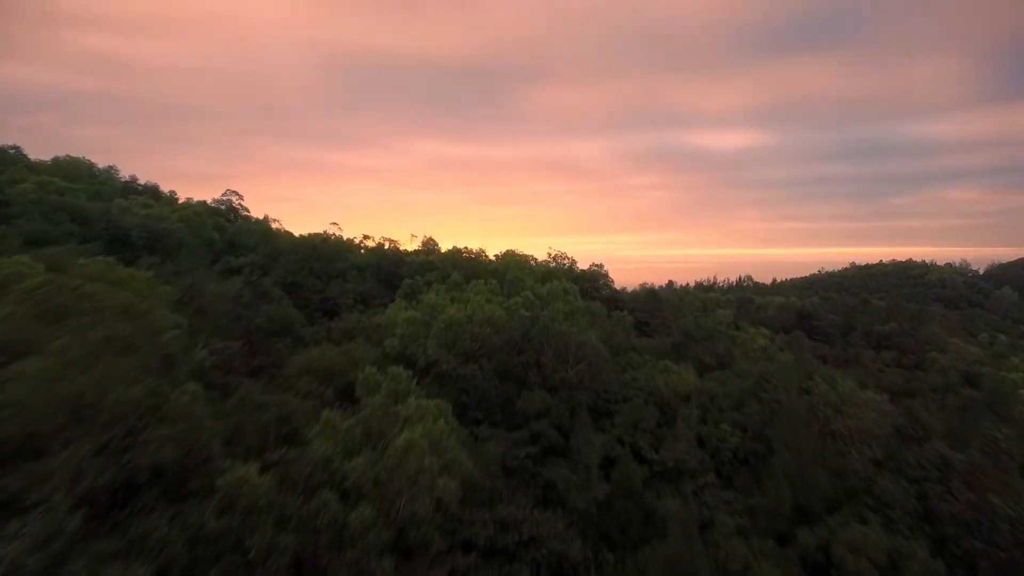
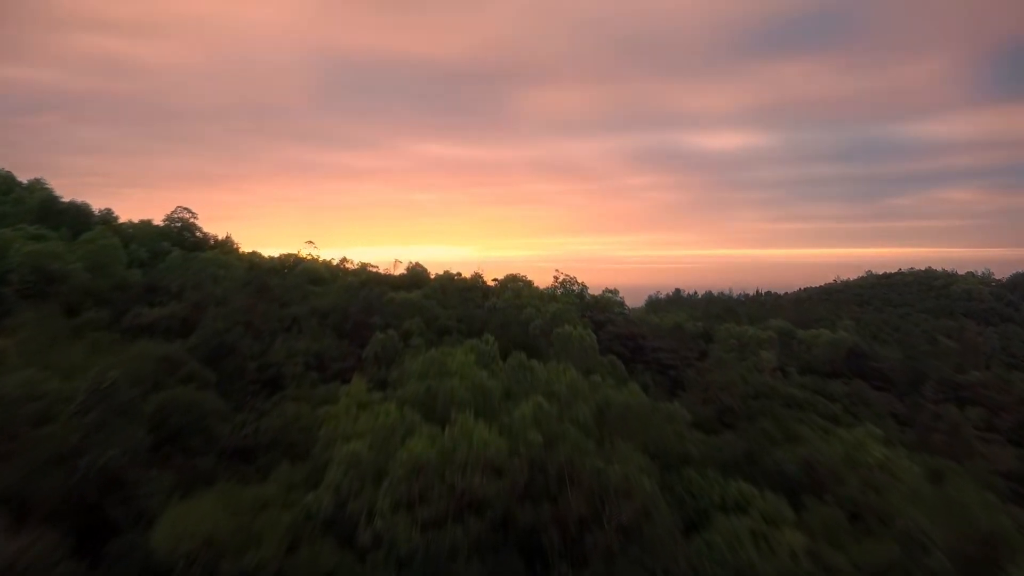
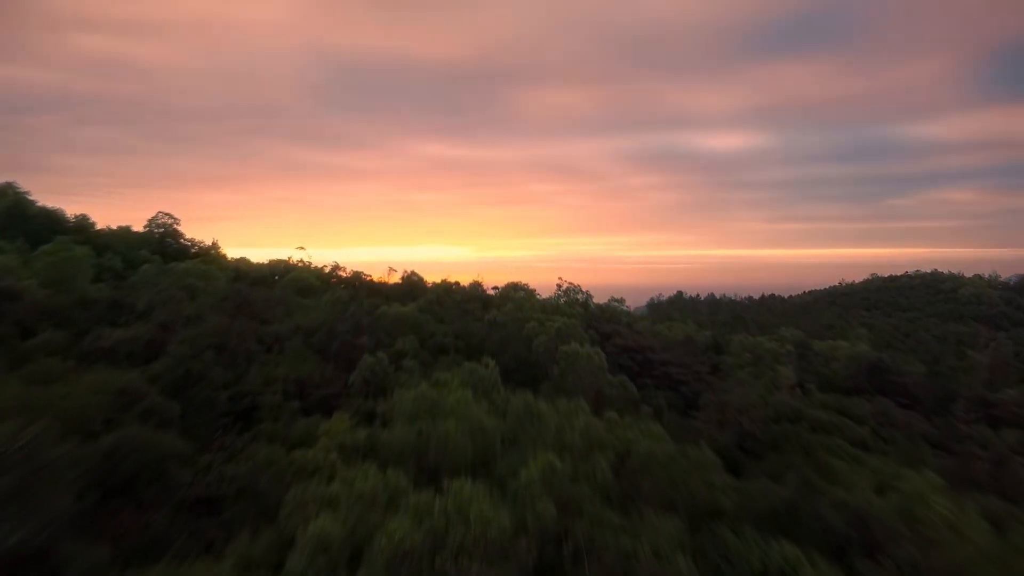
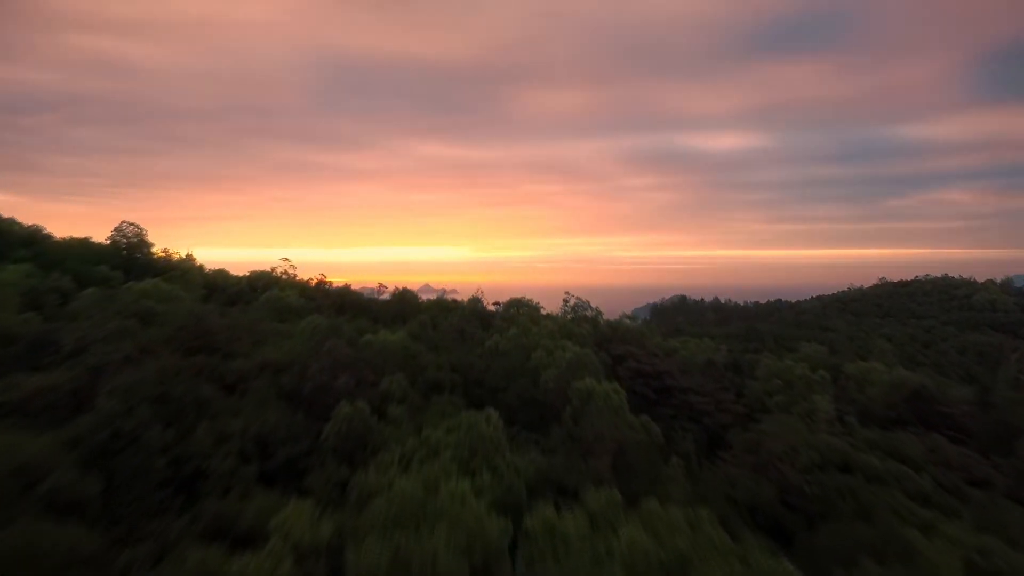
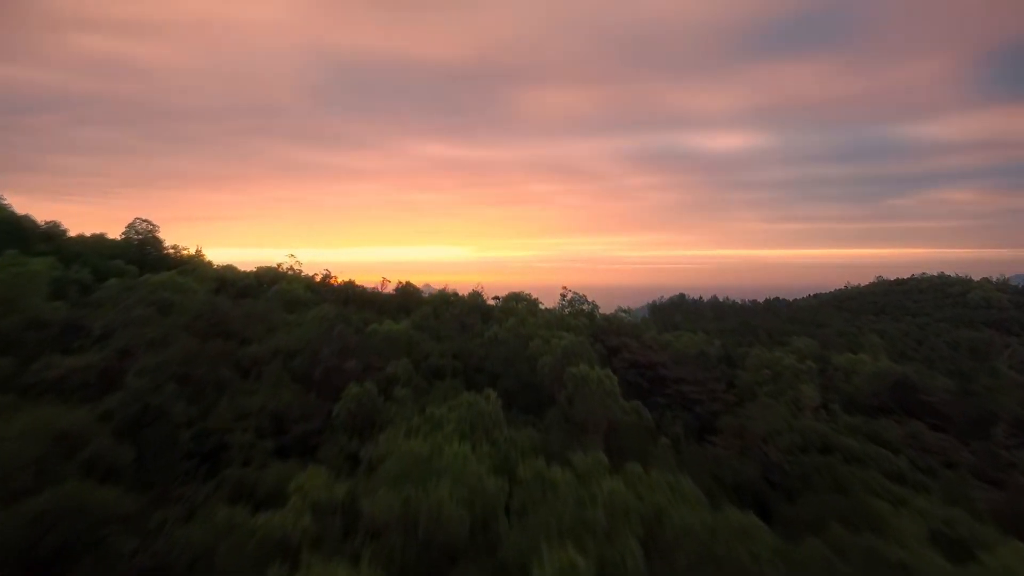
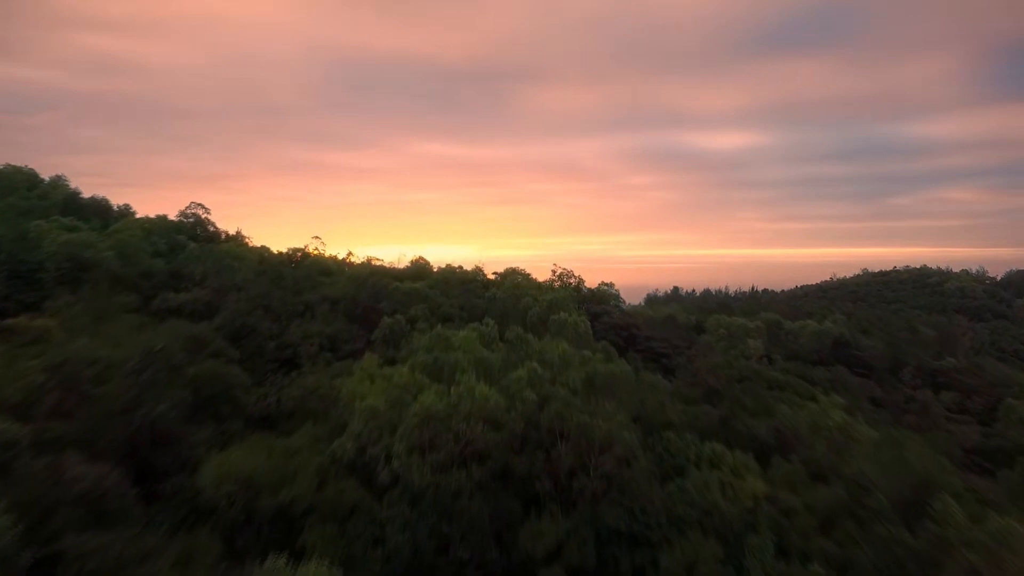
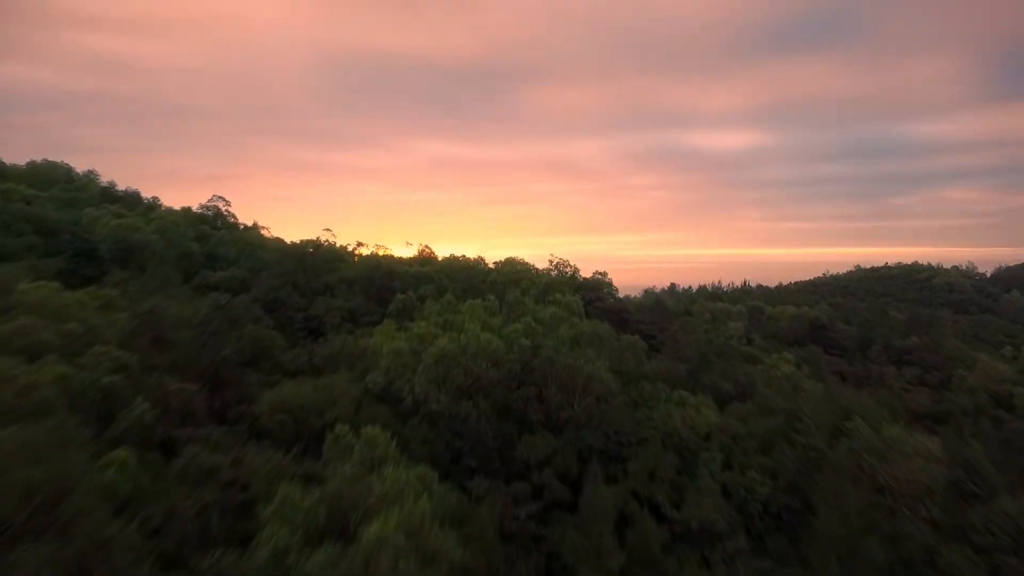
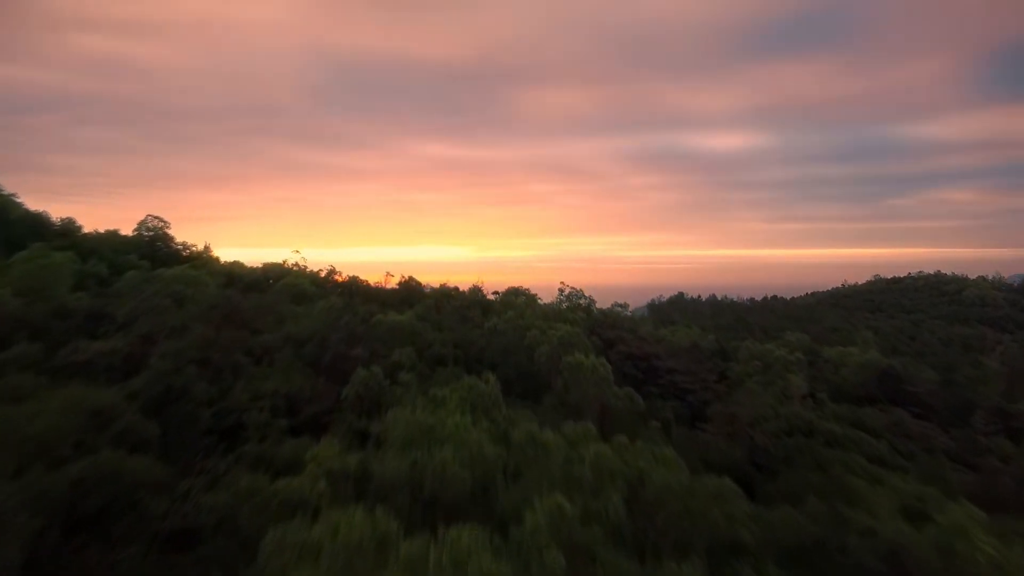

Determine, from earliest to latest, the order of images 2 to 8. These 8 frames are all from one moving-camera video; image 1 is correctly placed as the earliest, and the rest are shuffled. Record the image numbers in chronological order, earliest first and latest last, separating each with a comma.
7, 6, 2, 3, 8, 5, 4
